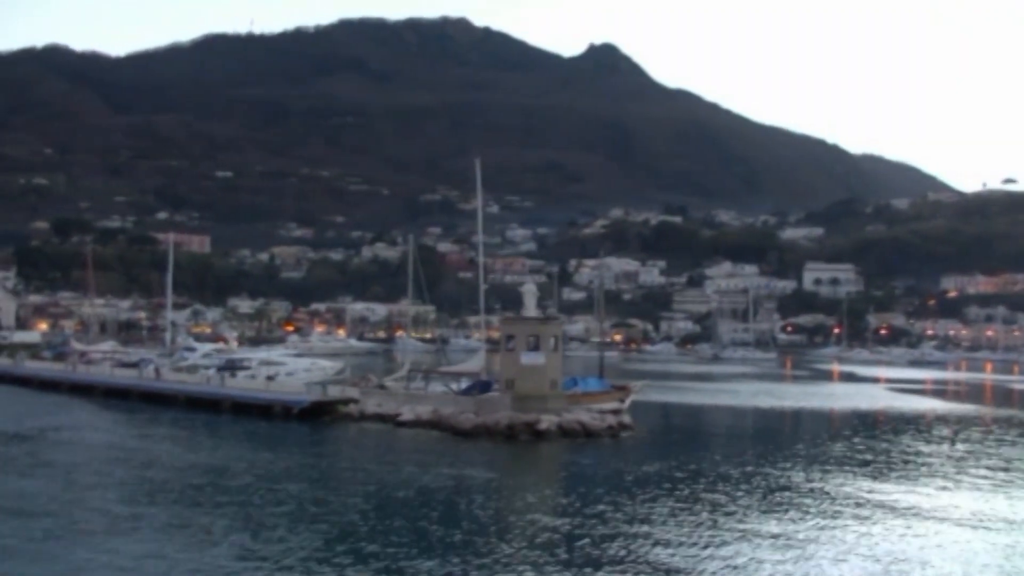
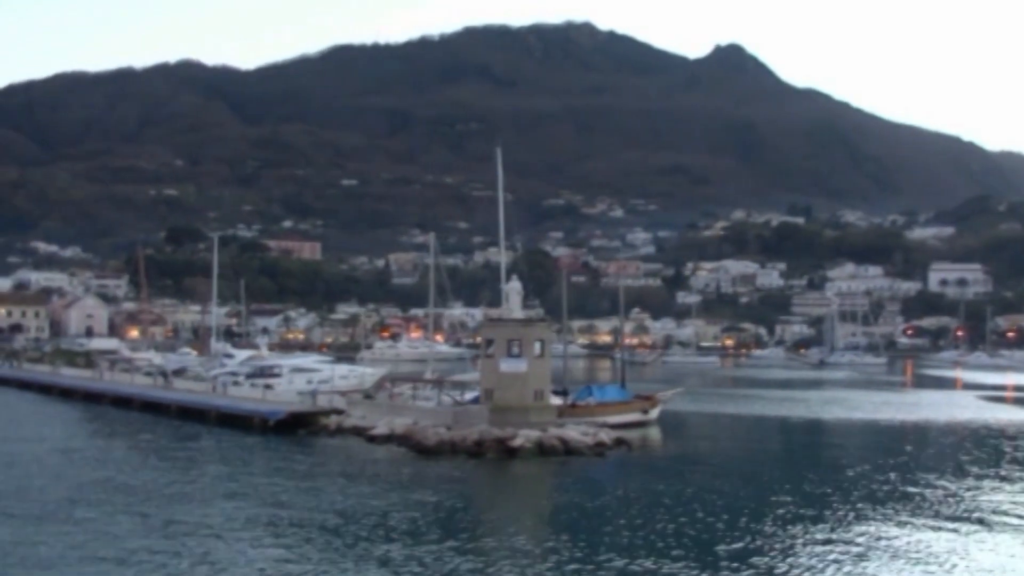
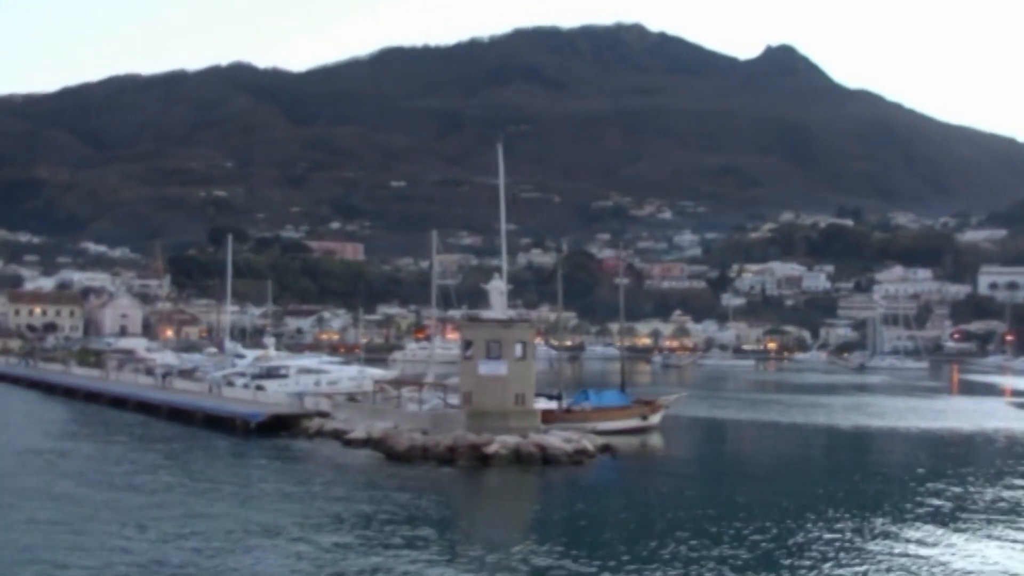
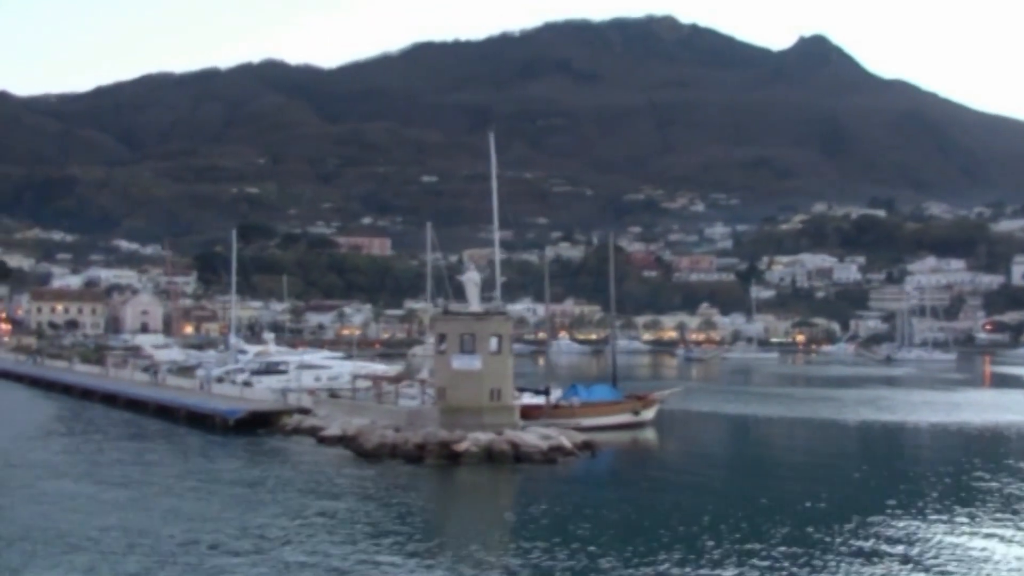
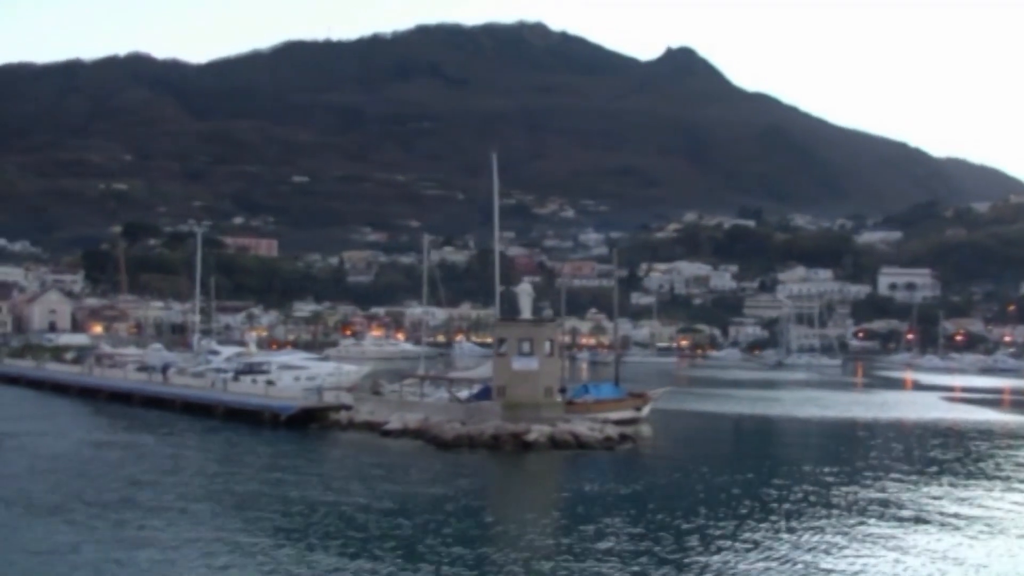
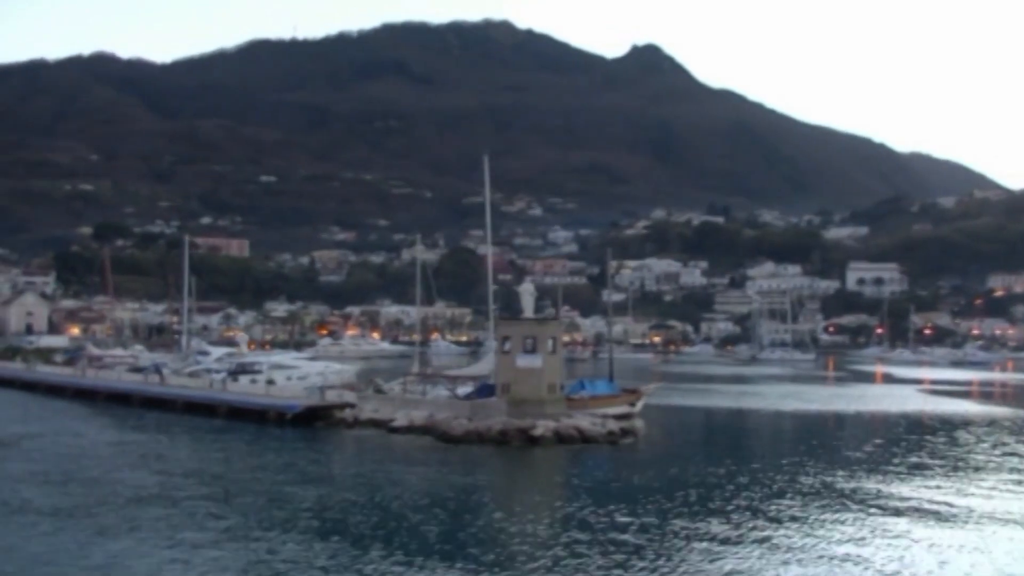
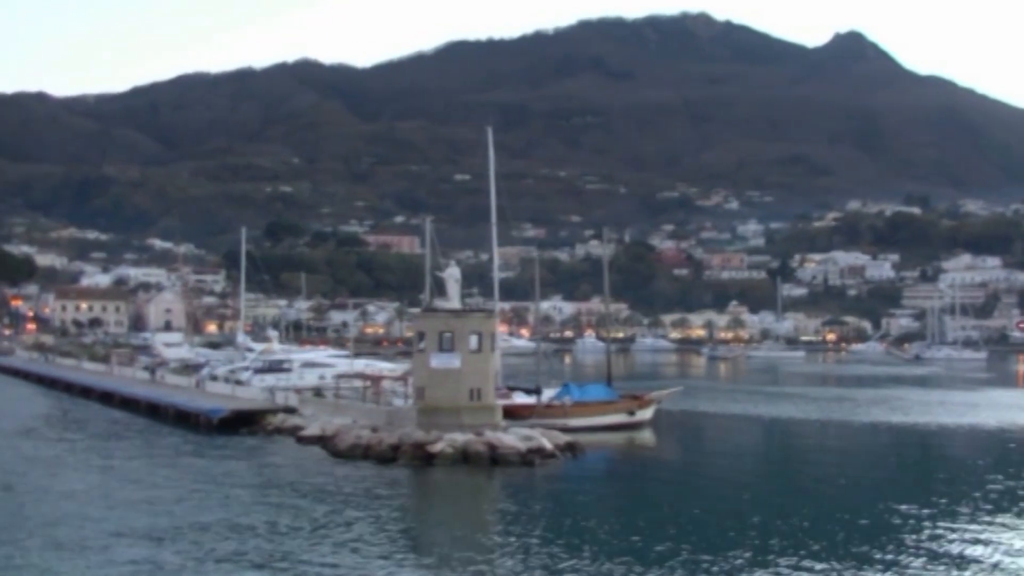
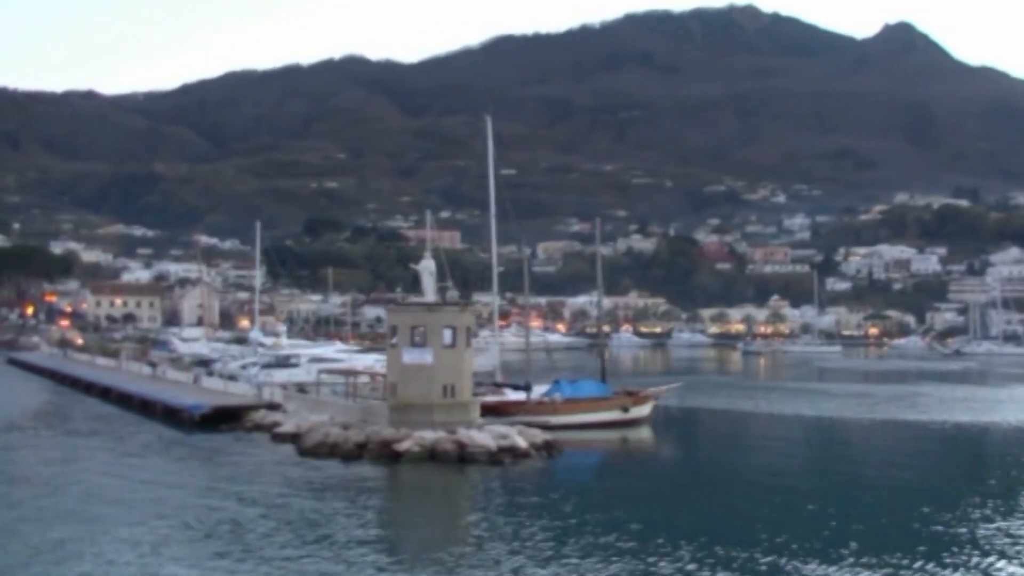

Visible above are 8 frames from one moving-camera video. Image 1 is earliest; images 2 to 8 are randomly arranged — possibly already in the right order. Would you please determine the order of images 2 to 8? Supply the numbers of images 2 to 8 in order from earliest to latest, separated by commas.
6, 5, 2, 3, 4, 7, 8
